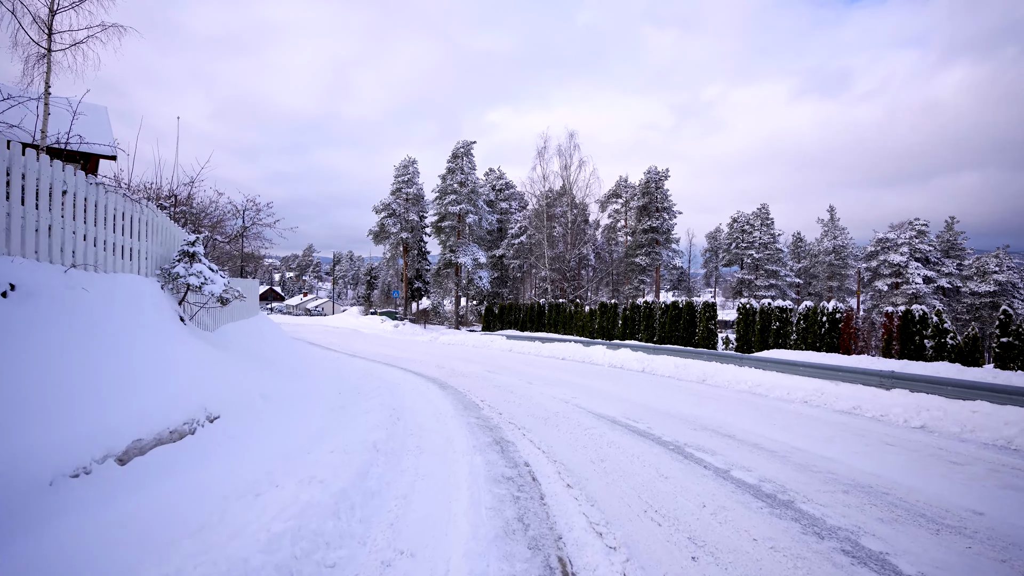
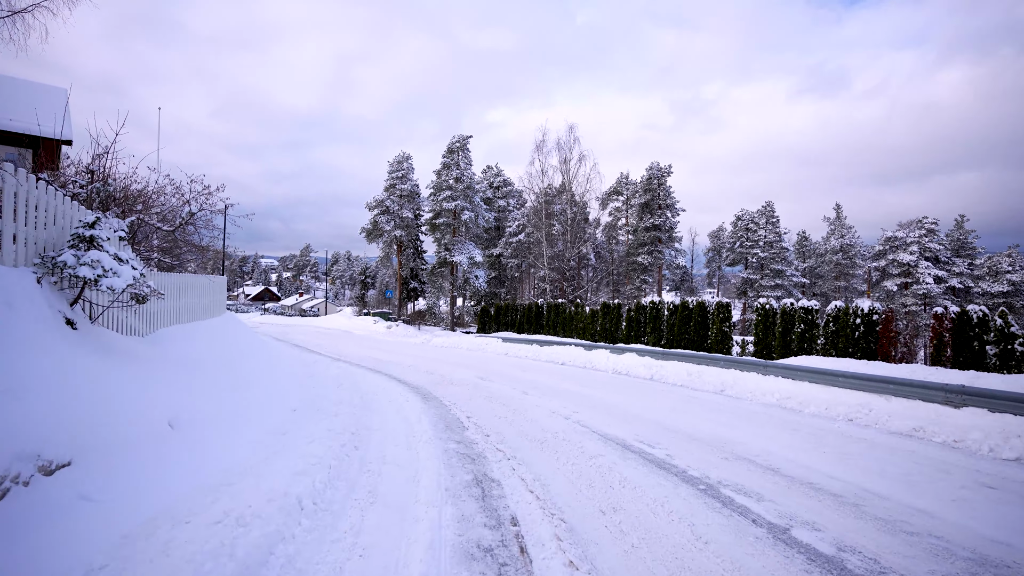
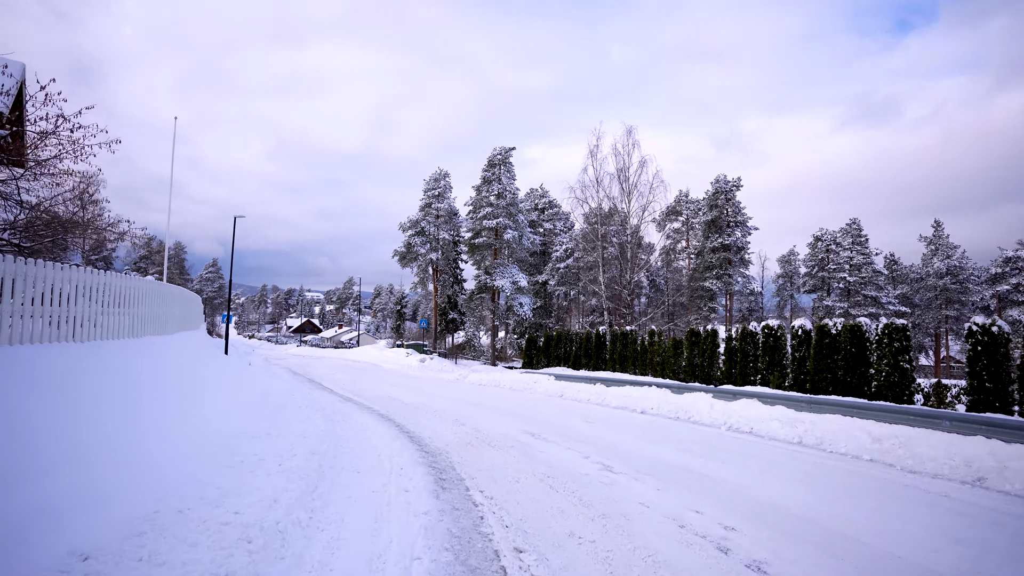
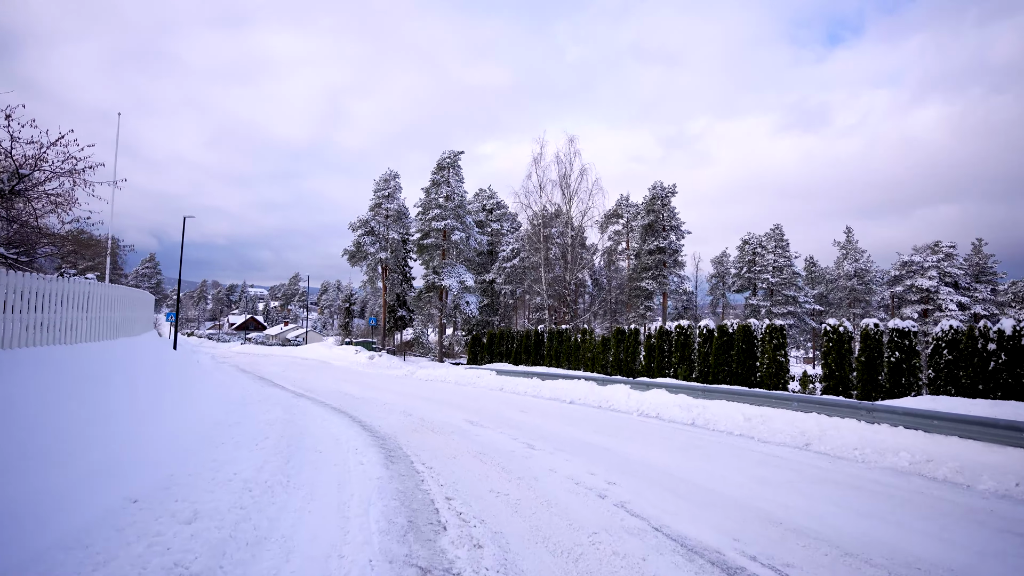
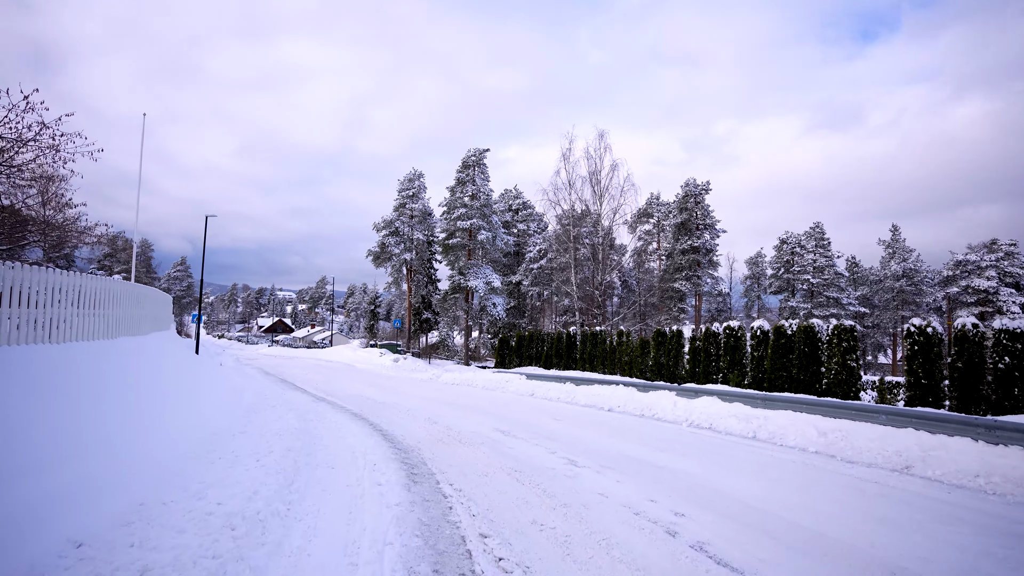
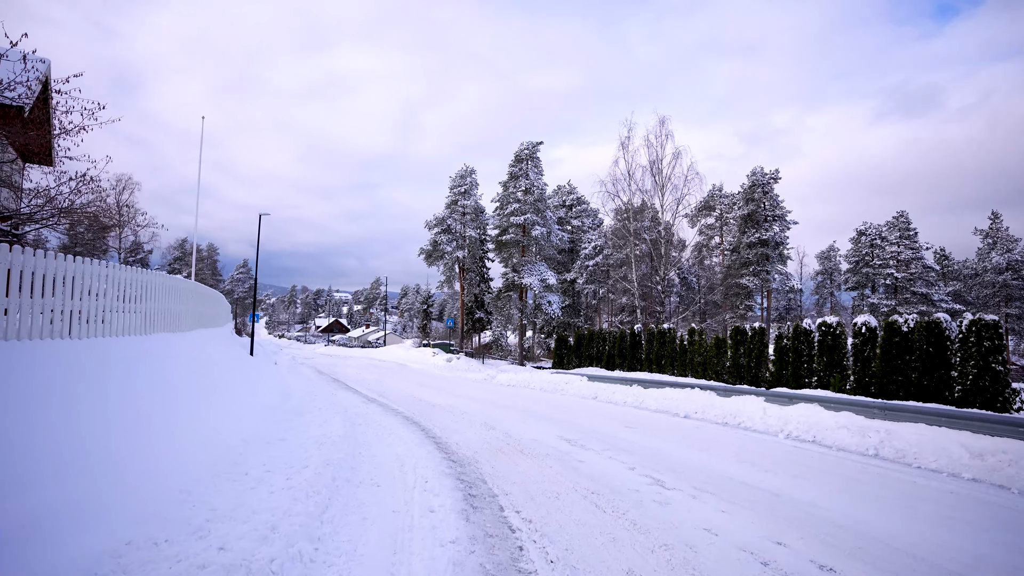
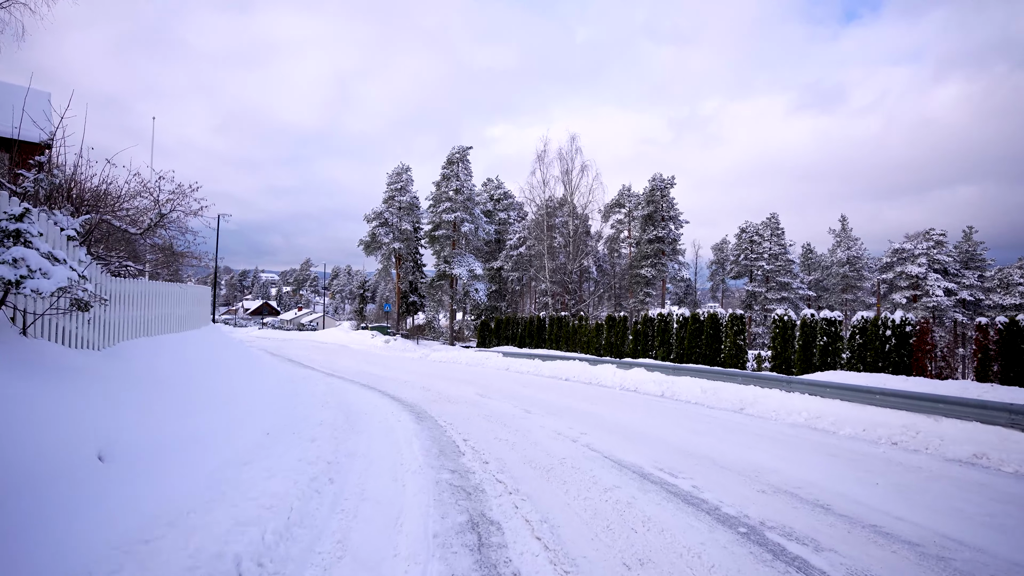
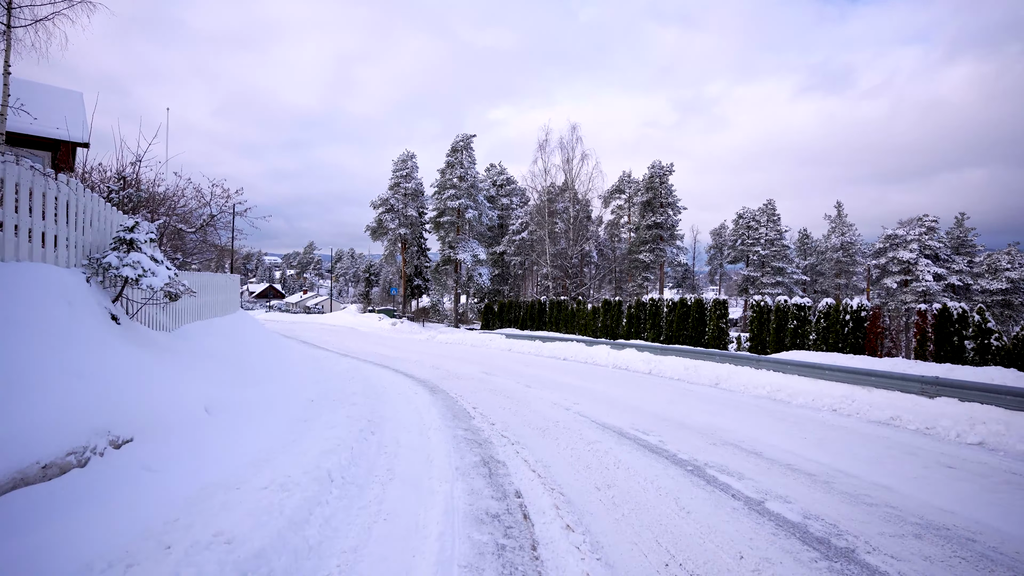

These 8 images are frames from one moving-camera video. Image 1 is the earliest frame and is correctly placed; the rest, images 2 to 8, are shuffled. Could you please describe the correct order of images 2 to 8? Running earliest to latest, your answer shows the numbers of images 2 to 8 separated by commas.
8, 2, 7, 4, 5, 3, 6
